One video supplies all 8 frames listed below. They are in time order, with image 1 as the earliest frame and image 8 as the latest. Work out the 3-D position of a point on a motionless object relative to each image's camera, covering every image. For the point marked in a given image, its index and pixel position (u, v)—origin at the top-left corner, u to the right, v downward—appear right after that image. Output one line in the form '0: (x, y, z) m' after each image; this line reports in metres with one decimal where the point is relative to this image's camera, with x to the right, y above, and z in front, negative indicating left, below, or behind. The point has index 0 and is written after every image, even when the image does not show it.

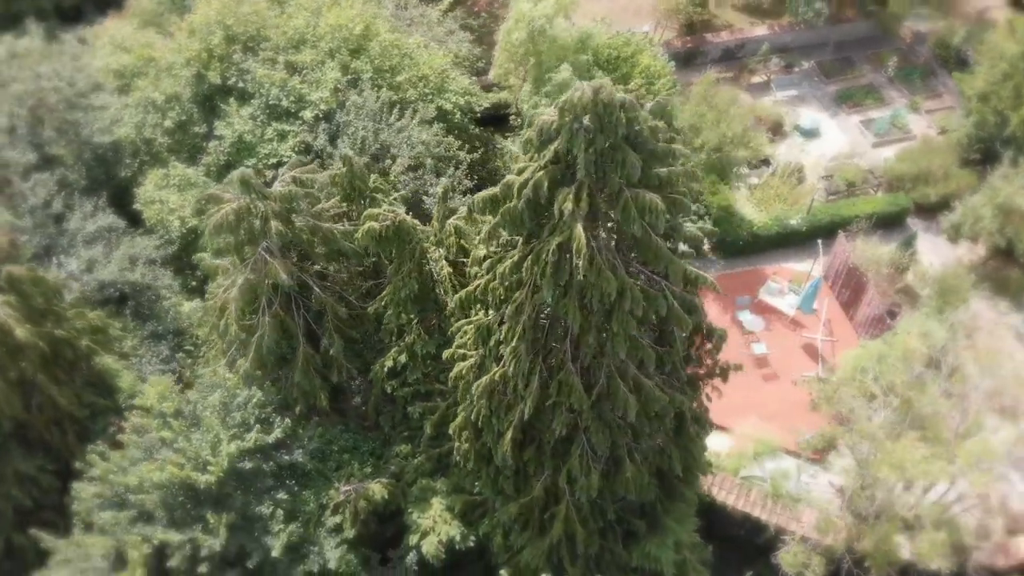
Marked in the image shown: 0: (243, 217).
0: (-4.2, +1.1, +13.1) m
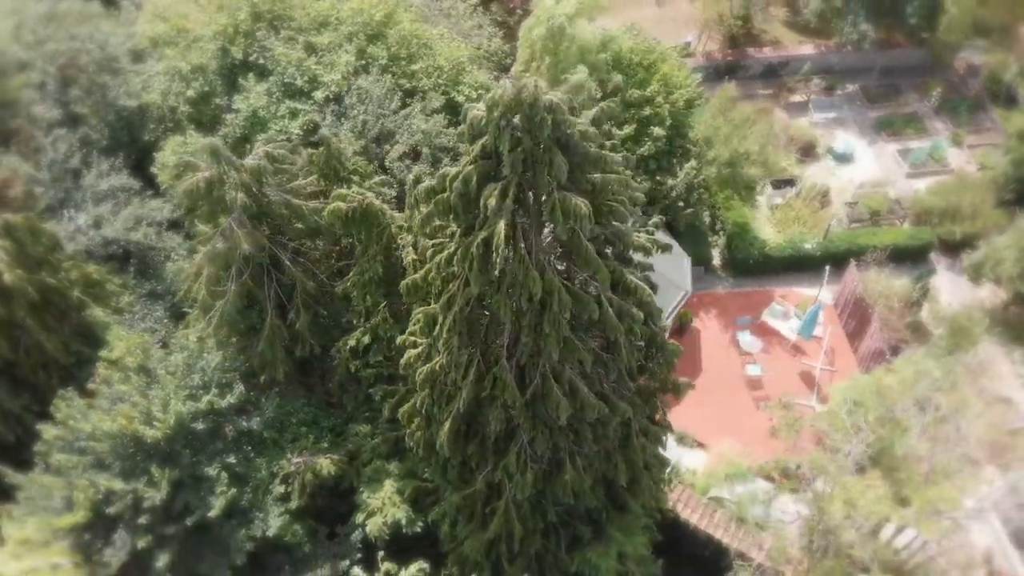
0: (-4.8, +1.6, +13.6) m
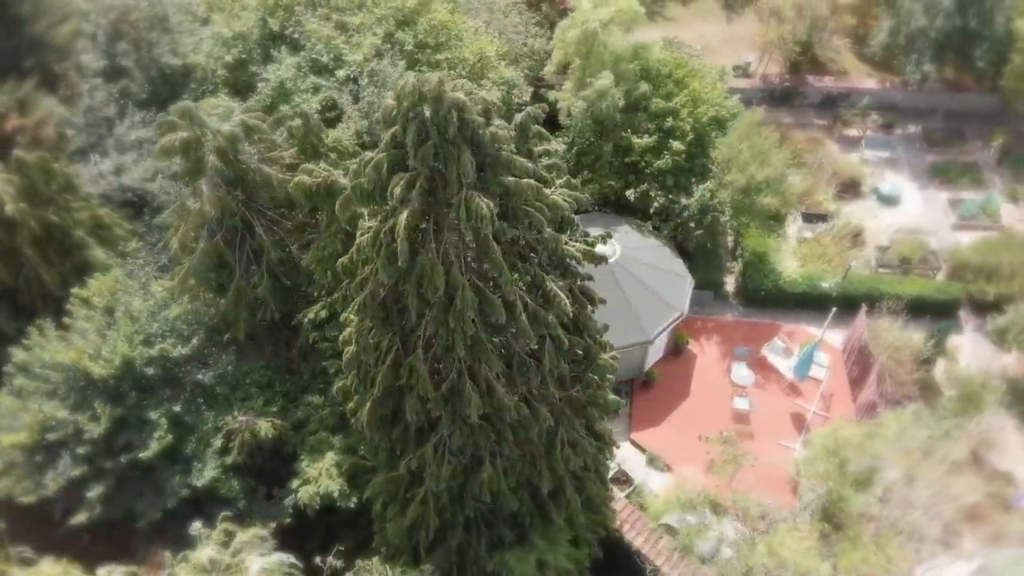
0: (-5.5, +2.4, +14.2) m
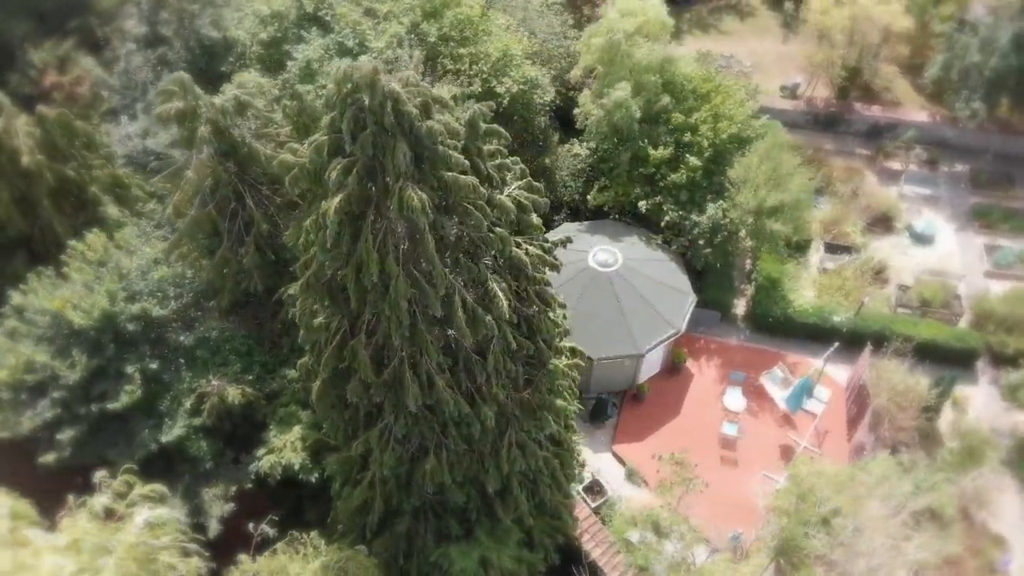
0: (-5.8, +3.0, +14.8) m
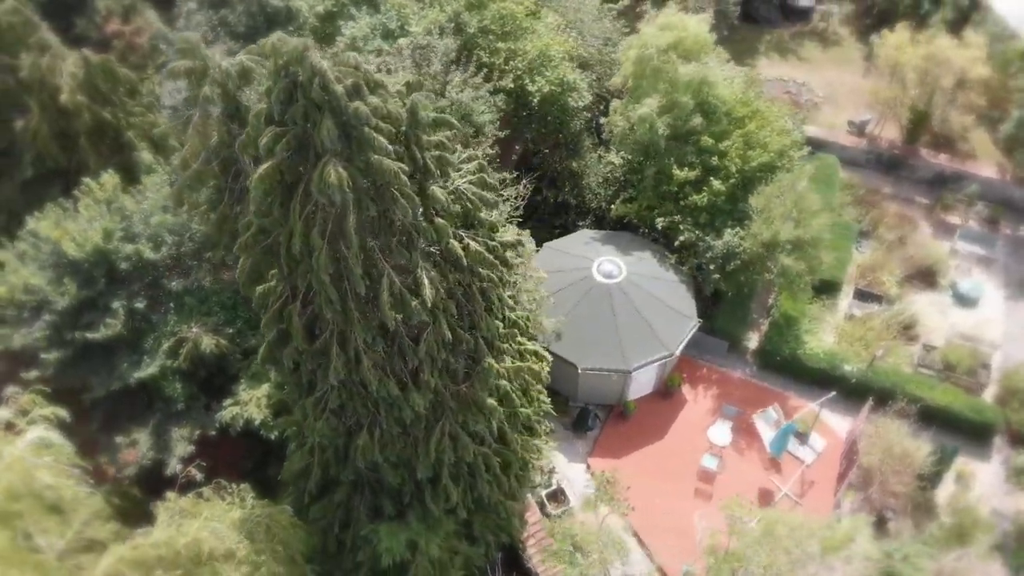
0: (-5.9, +4.0, +15.5) m
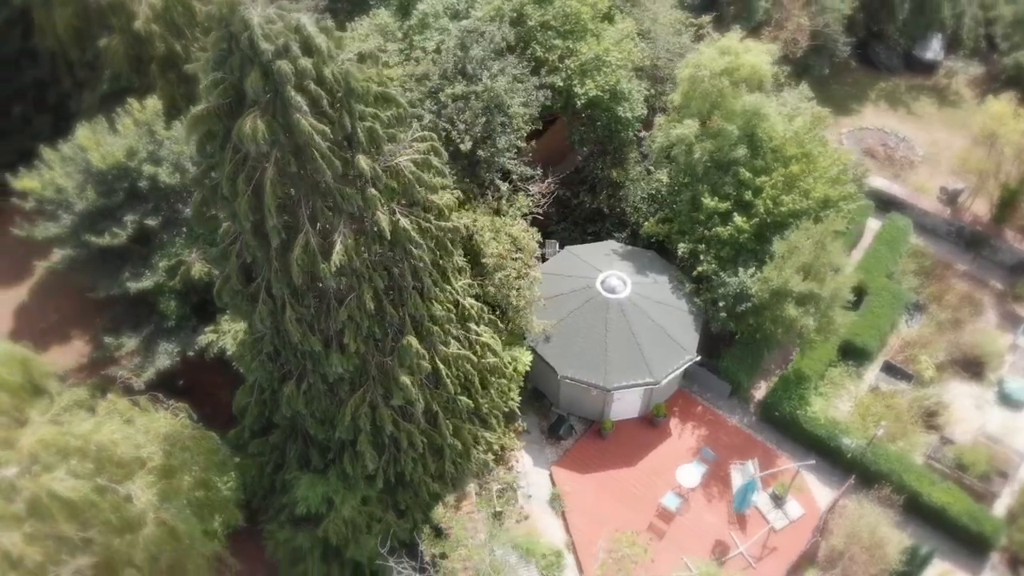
0: (-5.6, +5.3, +16.5) m
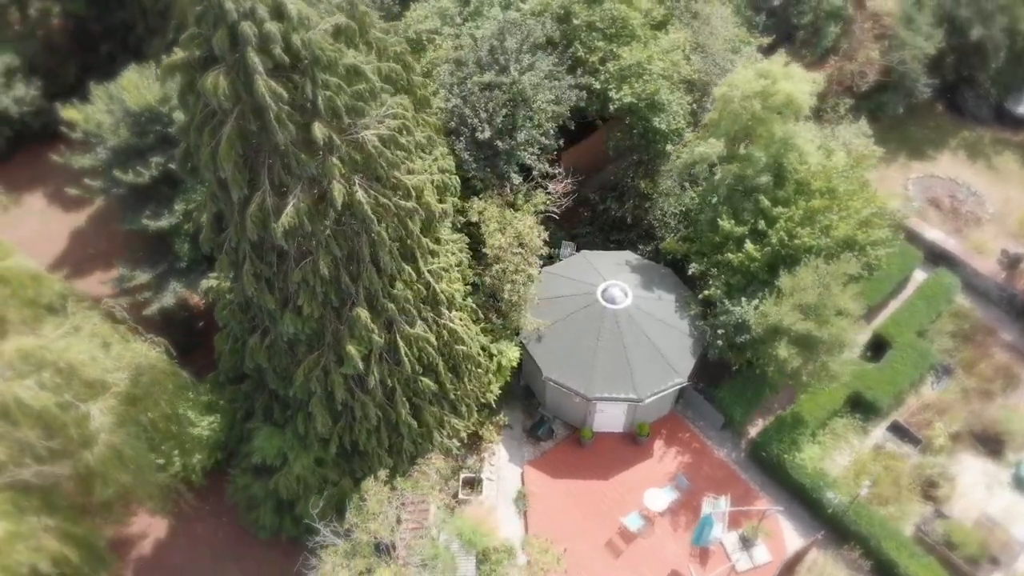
0: (-5.1, +6.3, +17.2) m
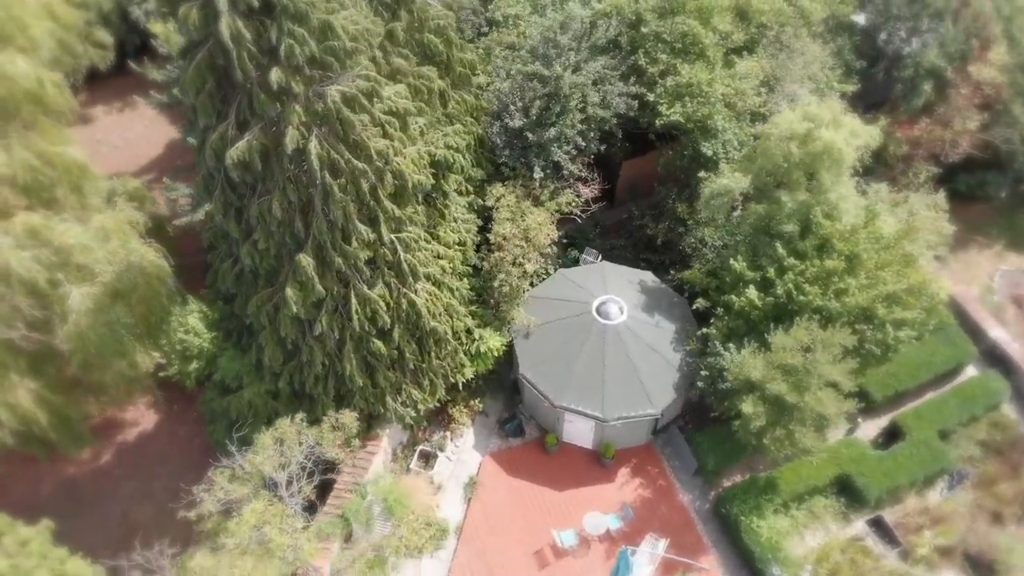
0: (-3.9, +7.6, +18.0) m
